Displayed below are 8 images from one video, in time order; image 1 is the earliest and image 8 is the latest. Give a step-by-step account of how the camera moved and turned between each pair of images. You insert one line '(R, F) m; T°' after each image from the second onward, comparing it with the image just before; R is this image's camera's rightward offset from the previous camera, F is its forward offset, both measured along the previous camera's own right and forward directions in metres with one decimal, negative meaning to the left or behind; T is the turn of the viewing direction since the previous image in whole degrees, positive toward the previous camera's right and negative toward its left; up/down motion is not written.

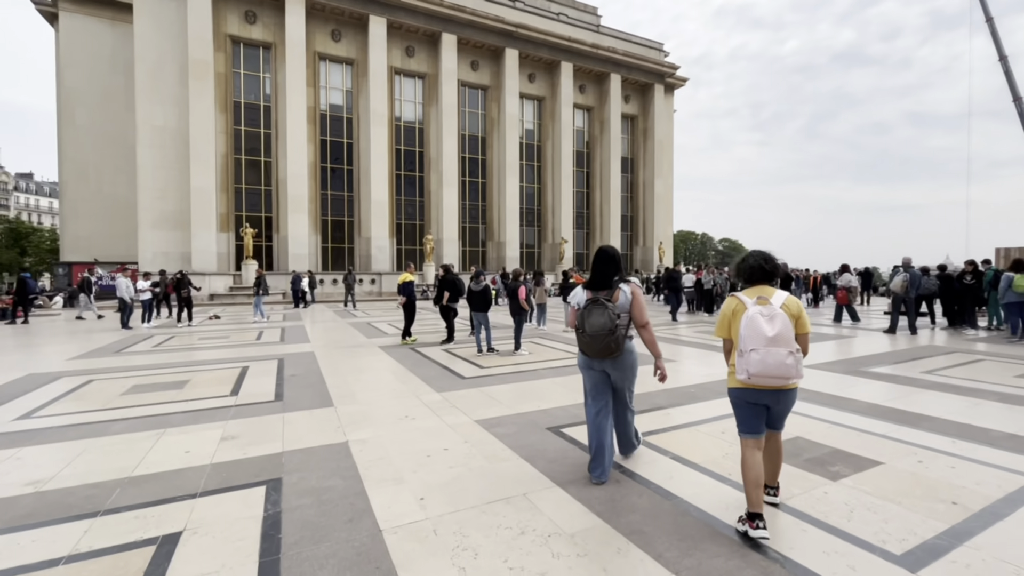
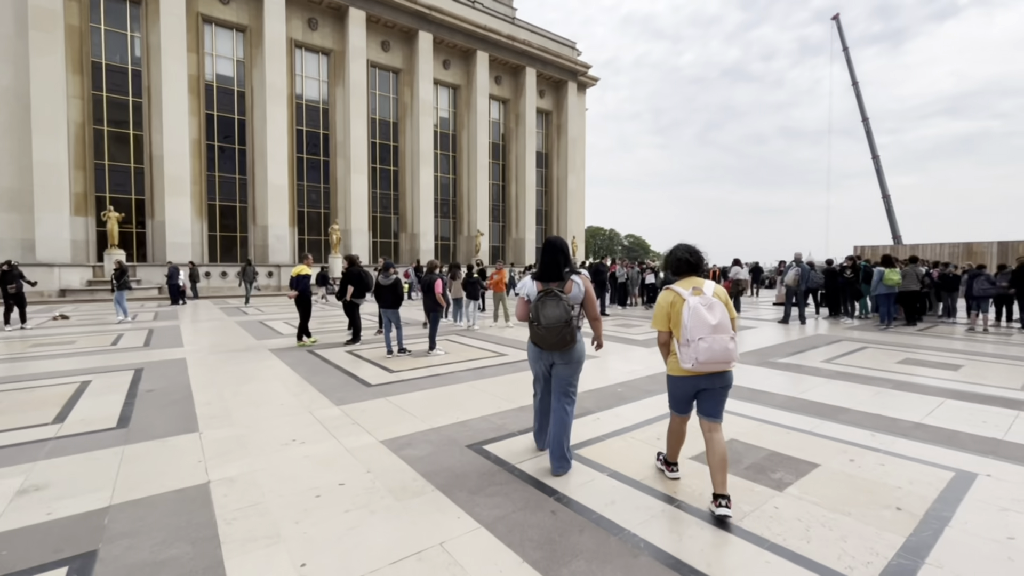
(0.0, +0.7) m; +11°
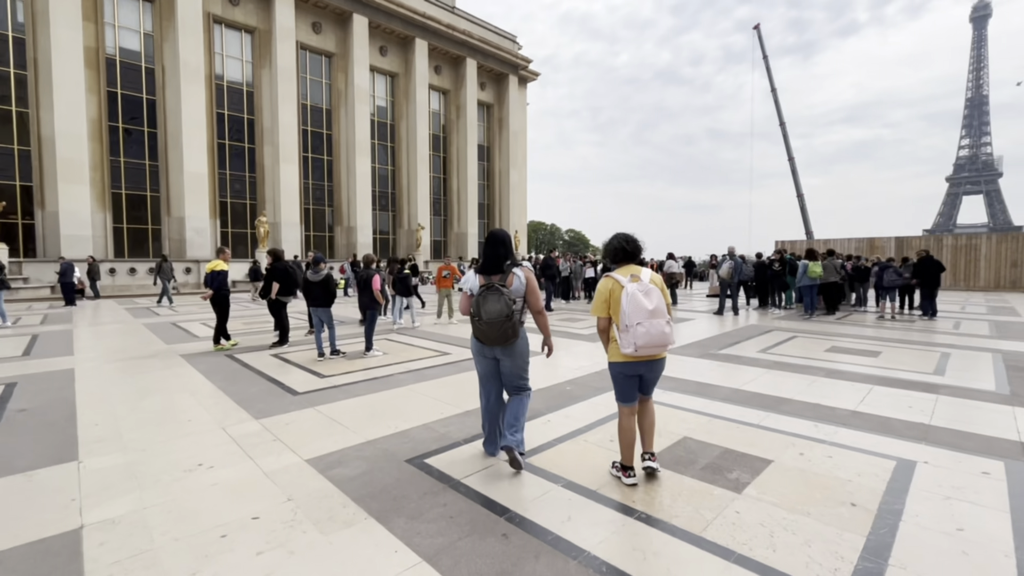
(0.0, +0.3) m; +7°
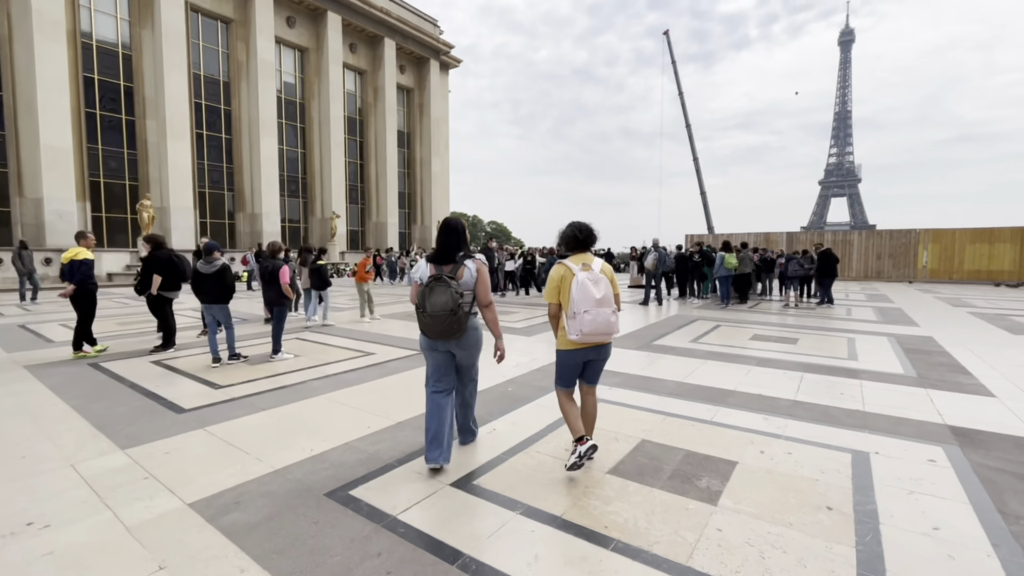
(-0.1, +0.6) m; +10°
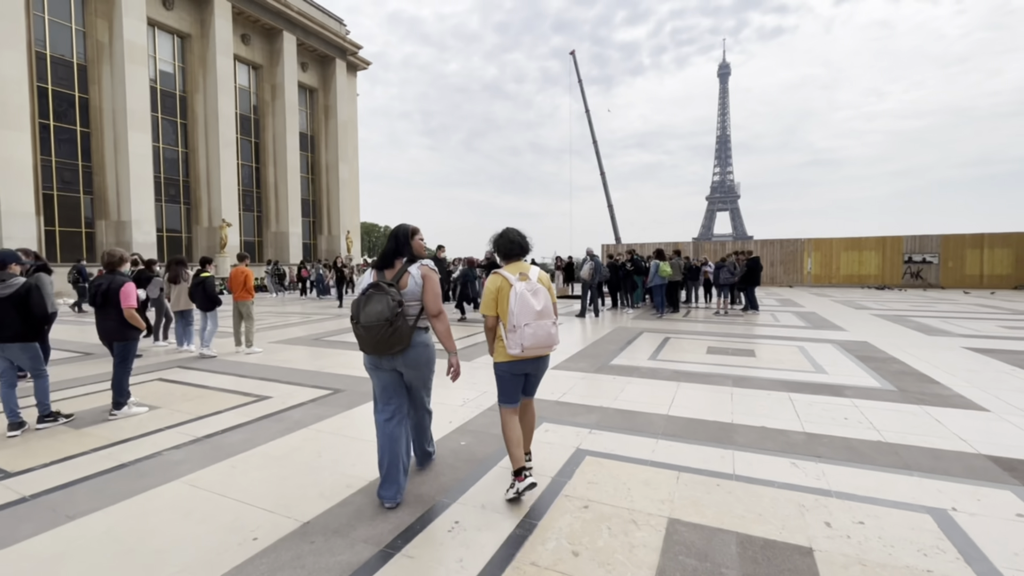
(-0.3, +1.2) m; +11°
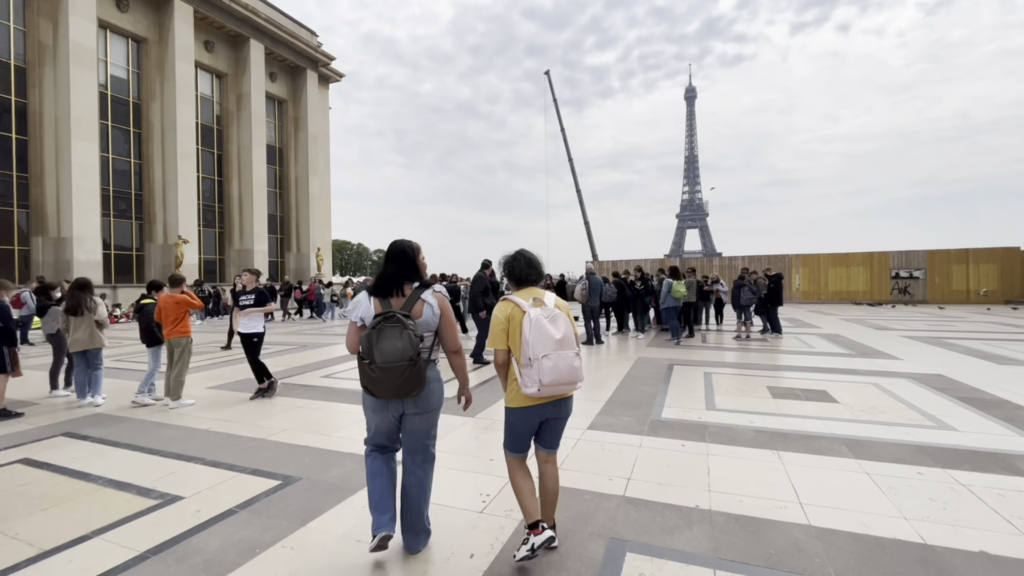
(-0.5, +1.7) m; +3°
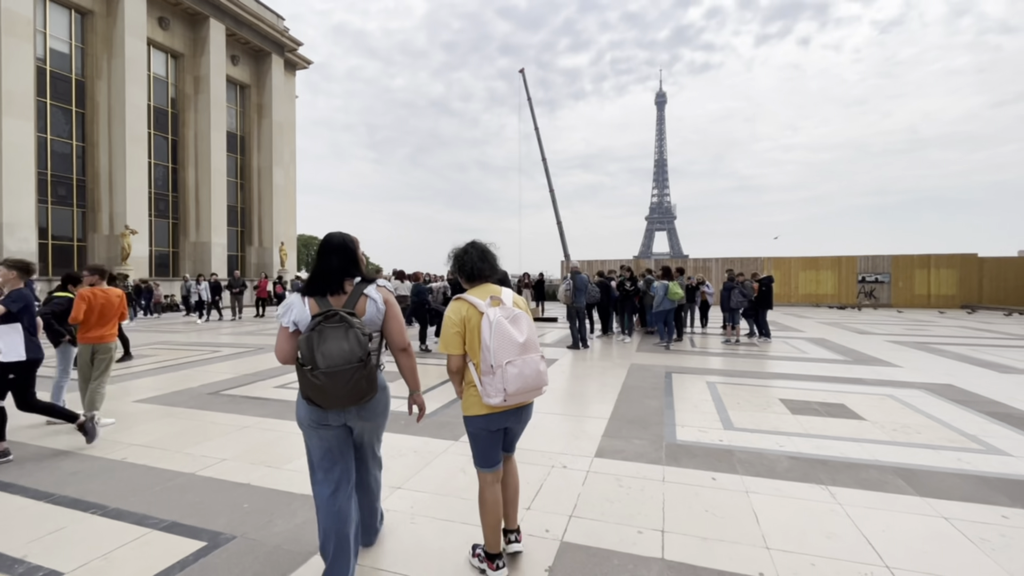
(-0.2, +0.8) m; +4°
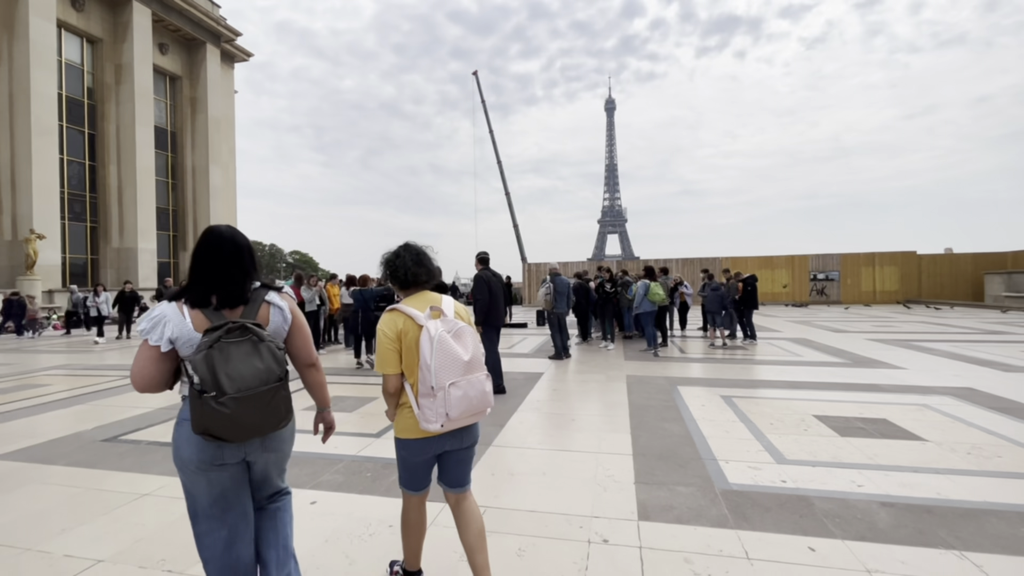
(-0.4, +1.1) m; +5°
